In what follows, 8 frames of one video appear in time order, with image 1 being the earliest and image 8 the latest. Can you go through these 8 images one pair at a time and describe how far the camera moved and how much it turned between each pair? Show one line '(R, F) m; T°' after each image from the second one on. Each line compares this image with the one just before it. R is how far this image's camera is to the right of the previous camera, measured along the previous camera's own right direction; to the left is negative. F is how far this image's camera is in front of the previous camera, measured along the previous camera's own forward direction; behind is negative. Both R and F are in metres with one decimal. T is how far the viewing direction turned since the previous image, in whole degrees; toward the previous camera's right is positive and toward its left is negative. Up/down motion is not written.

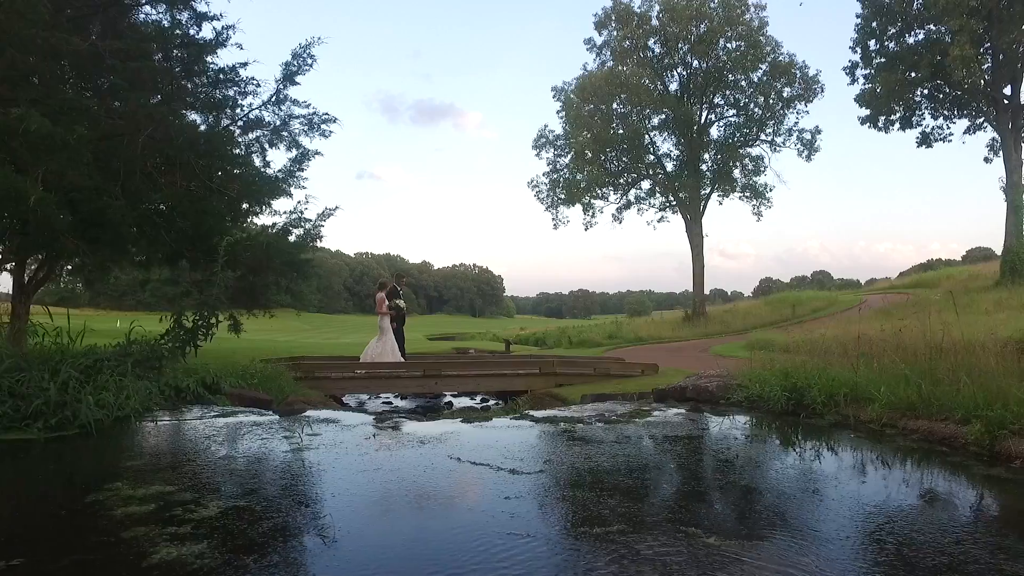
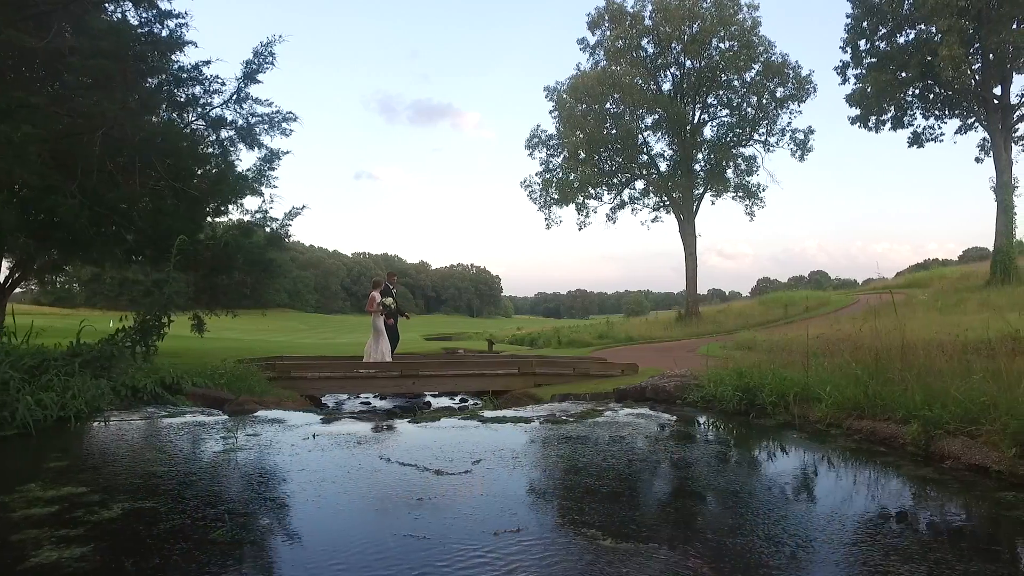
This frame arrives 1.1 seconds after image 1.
(+0.6, 0.0) m; 0°
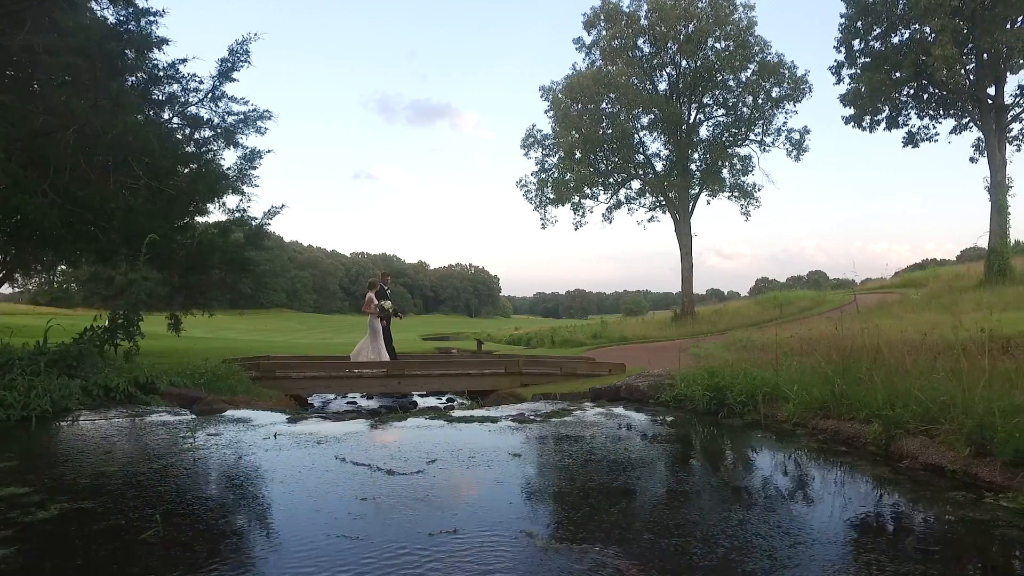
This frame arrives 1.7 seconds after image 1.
(+0.3, 0.0) m; 0°
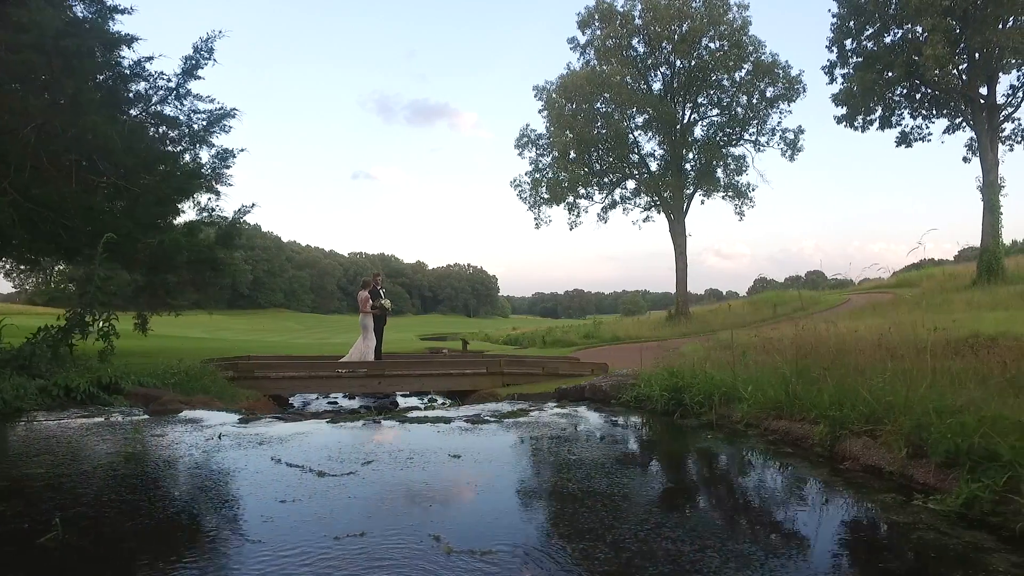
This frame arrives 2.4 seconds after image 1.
(+0.5, +0.1) m; 0°
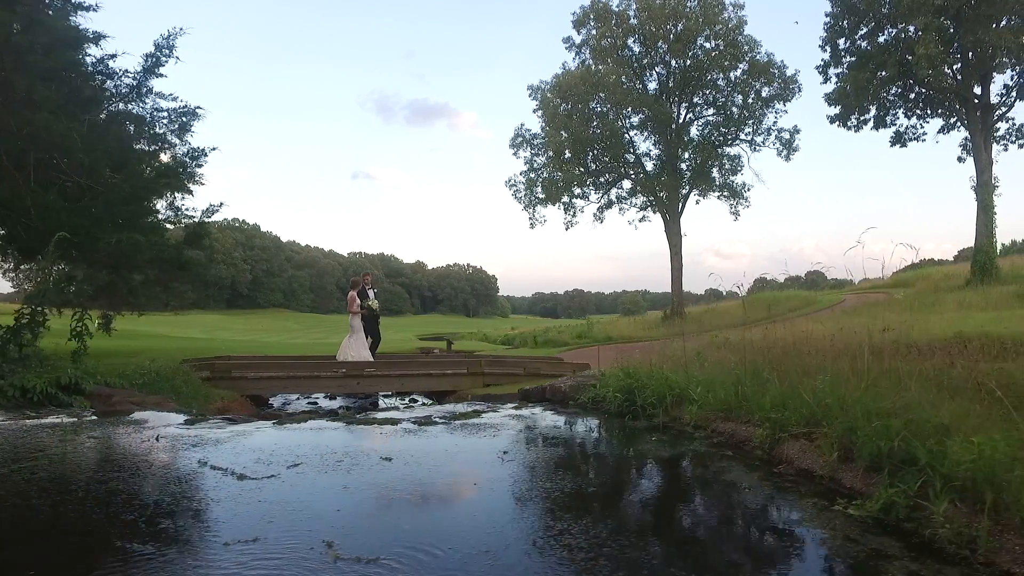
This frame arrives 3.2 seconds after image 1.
(+0.5, +0.1) m; 0°
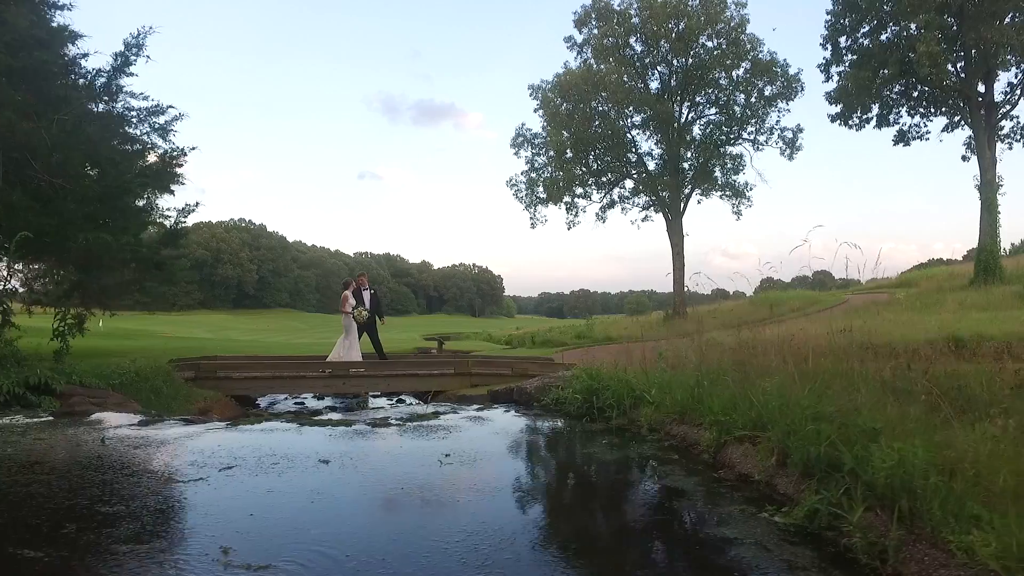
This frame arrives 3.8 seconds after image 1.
(+0.5, +0.1) m; -1°
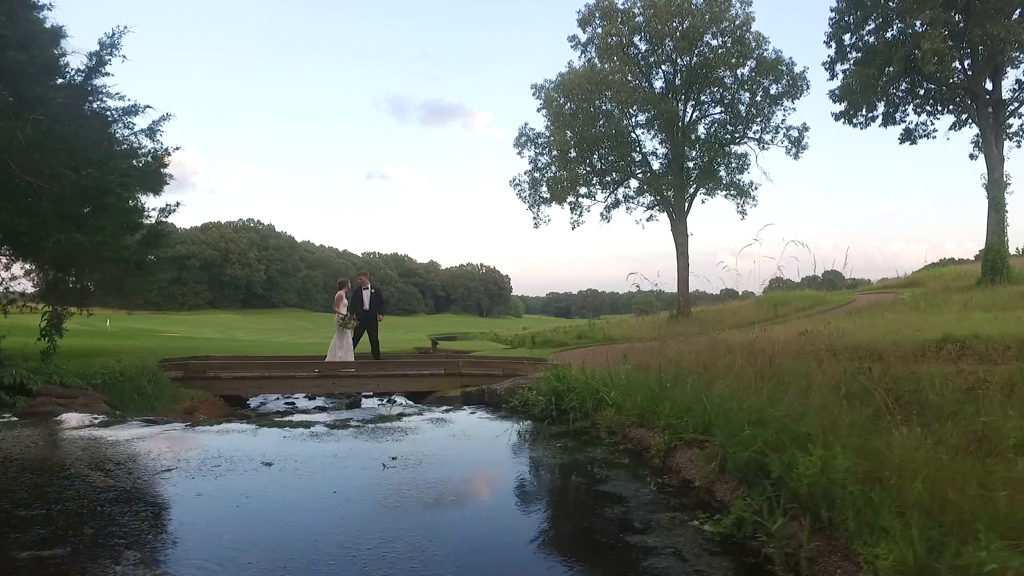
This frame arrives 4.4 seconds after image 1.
(+0.5, +0.1) m; -1°
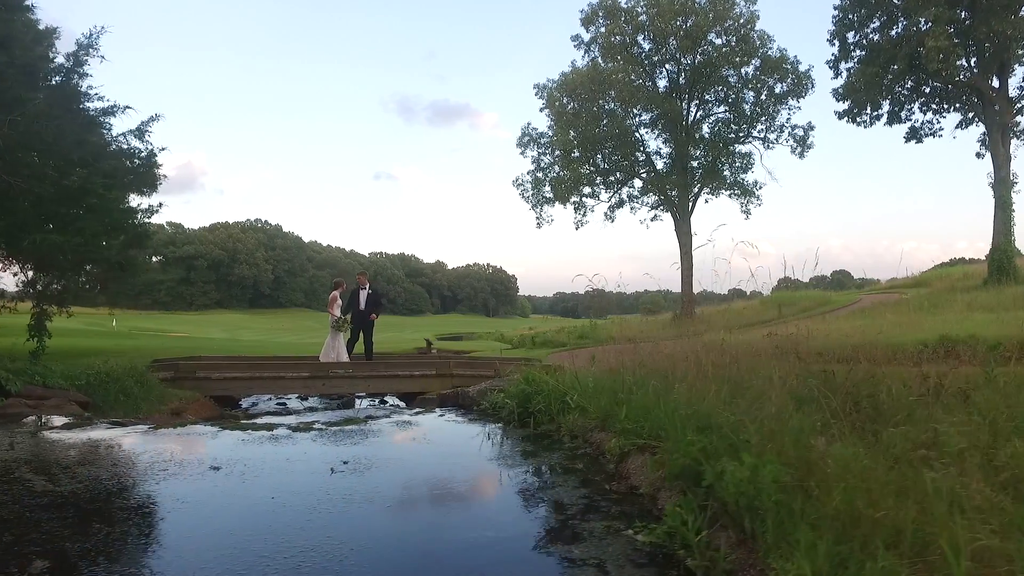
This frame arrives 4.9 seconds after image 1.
(+0.4, +0.1) m; -1°
